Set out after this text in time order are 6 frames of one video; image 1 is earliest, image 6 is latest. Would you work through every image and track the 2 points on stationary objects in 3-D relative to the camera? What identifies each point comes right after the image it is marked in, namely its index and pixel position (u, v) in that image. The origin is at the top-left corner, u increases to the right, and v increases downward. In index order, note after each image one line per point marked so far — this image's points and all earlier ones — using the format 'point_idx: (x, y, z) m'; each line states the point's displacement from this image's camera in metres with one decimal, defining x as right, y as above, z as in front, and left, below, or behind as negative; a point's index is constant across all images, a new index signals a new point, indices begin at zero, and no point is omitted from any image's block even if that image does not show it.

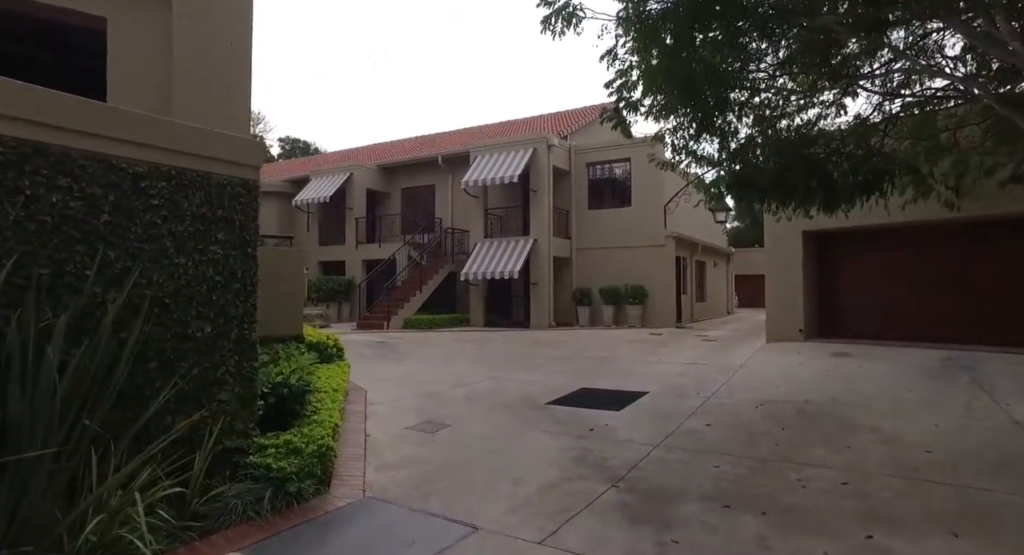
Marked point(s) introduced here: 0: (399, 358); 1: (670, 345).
0: (-2.9, -2.1, +14.9) m
1: (+4.8, -2.0, +17.4) m
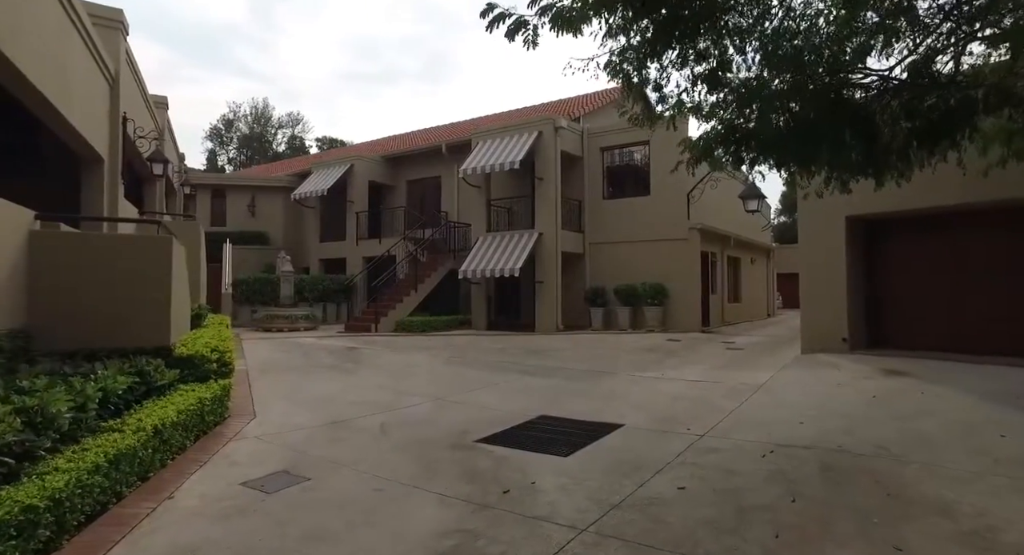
0: (-3.4, -2.0, +12.7) m
1: (+4.4, -1.9, +14.7) m
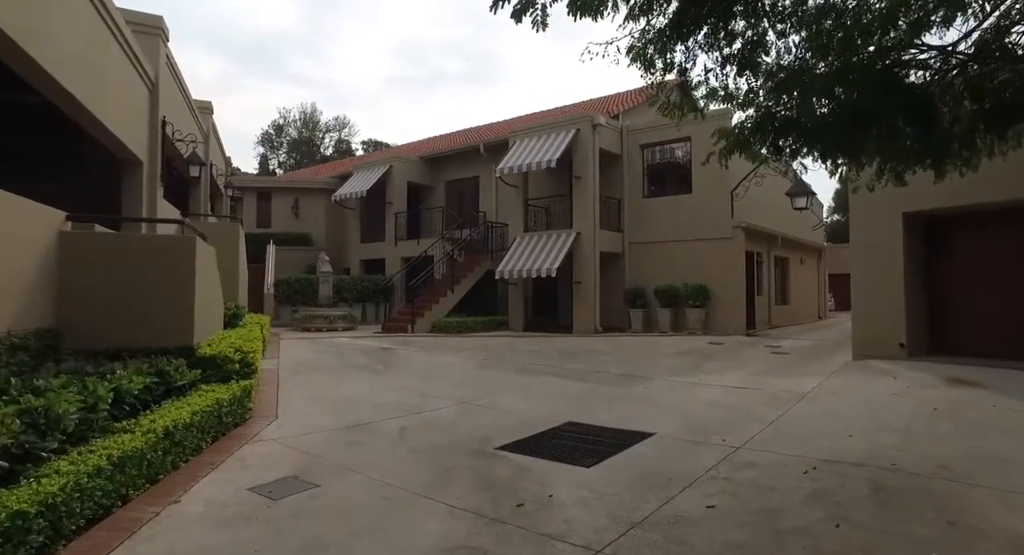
0: (-2.8, -2.0, +12.6) m
1: (+5.2, -1.9, +14.0) m
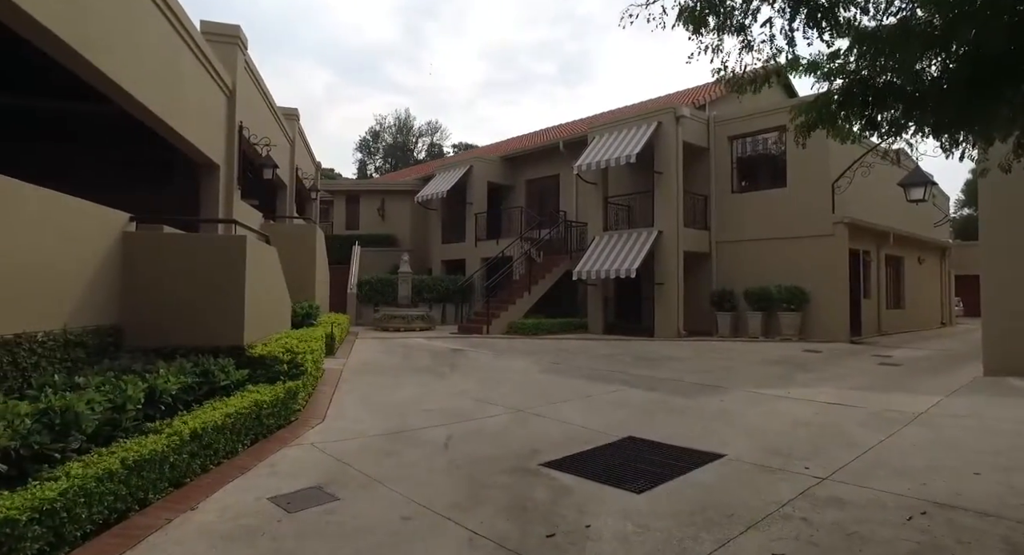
0: (-1.3, -2.0, +12.4) m
1: (+6.7, -2.0, +12.5) m
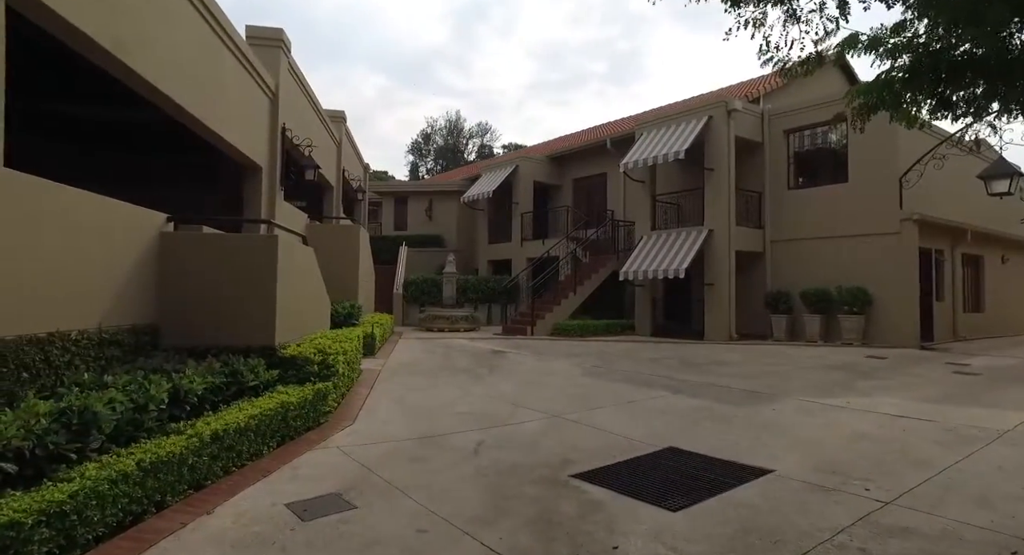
0: (-0.5, -2.0, +12.1) m
1: (+7.5, -2.0, +11.5) m
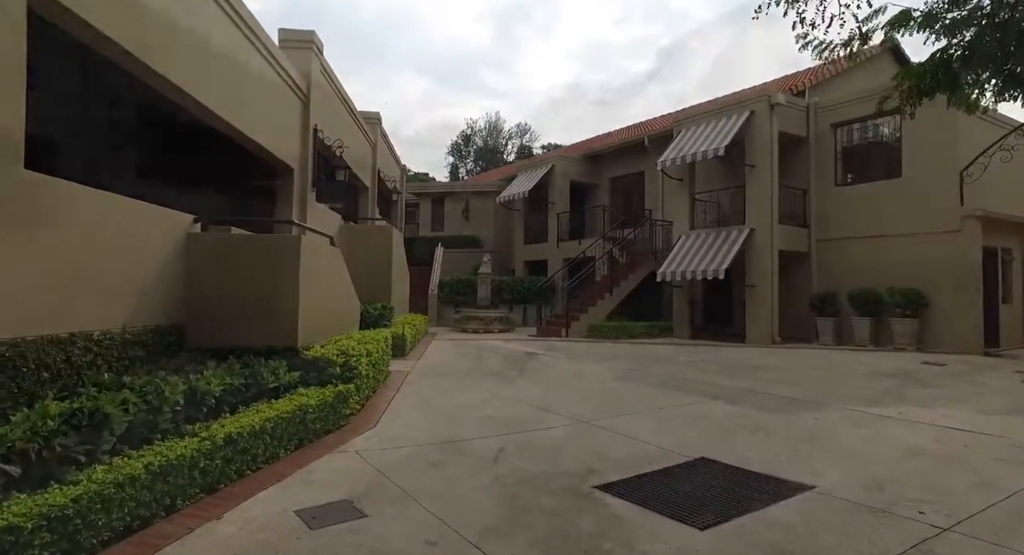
0: (+0.1, -2.0, +11.9) m
1: (+8.1, -2.0, +10.8) m
